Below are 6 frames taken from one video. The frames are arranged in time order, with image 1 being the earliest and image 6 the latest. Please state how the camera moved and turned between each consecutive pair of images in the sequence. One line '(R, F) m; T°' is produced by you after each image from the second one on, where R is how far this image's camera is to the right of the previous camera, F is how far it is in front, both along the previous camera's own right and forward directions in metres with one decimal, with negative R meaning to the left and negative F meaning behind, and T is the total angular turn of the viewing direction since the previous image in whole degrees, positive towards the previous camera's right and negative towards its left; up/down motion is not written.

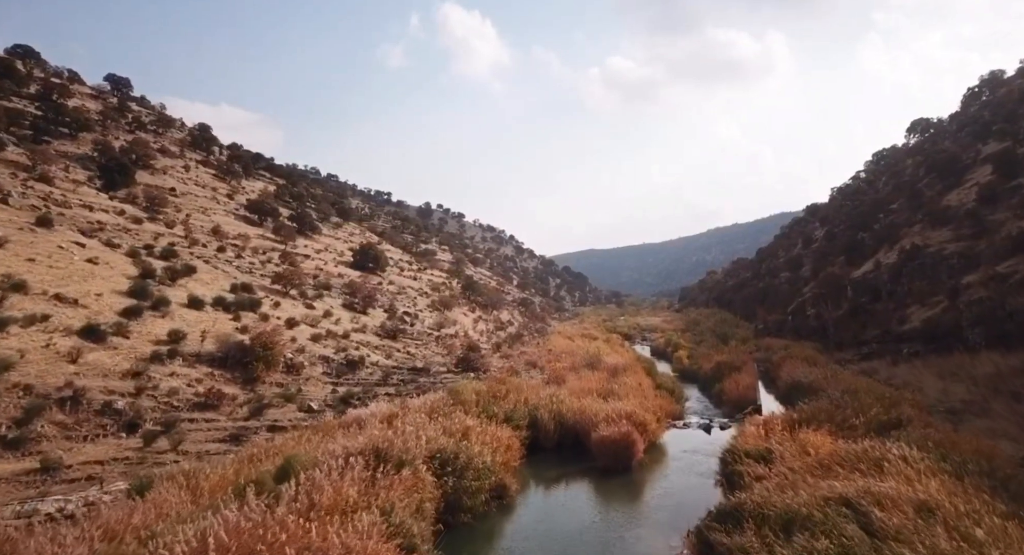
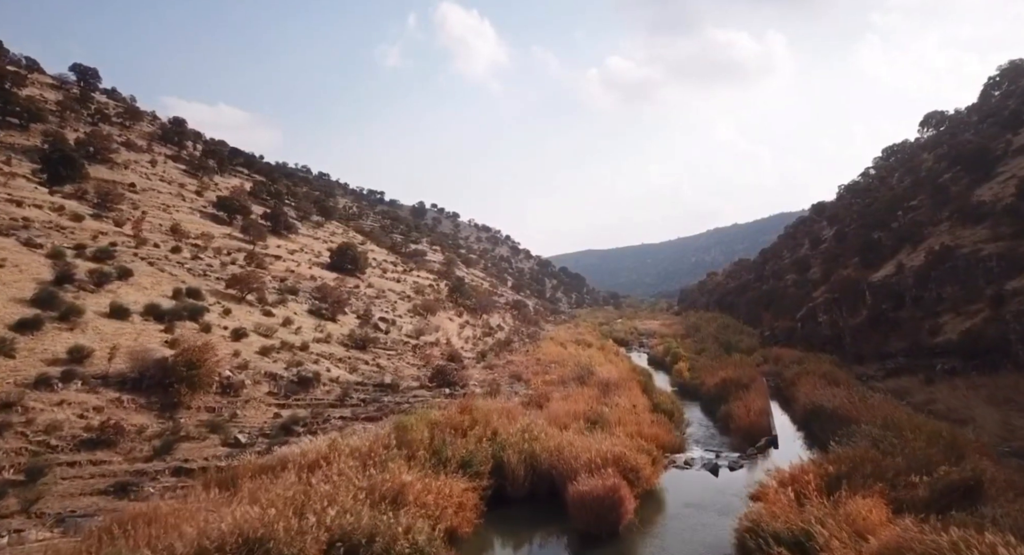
(+0.6, +2.7) m; 0°
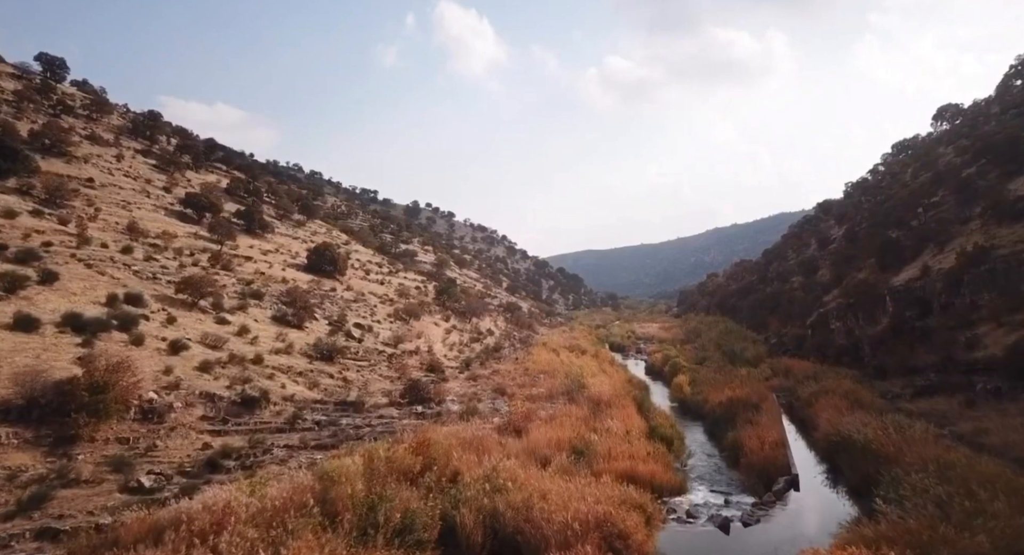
(+0.6, +2.4) m; 0°
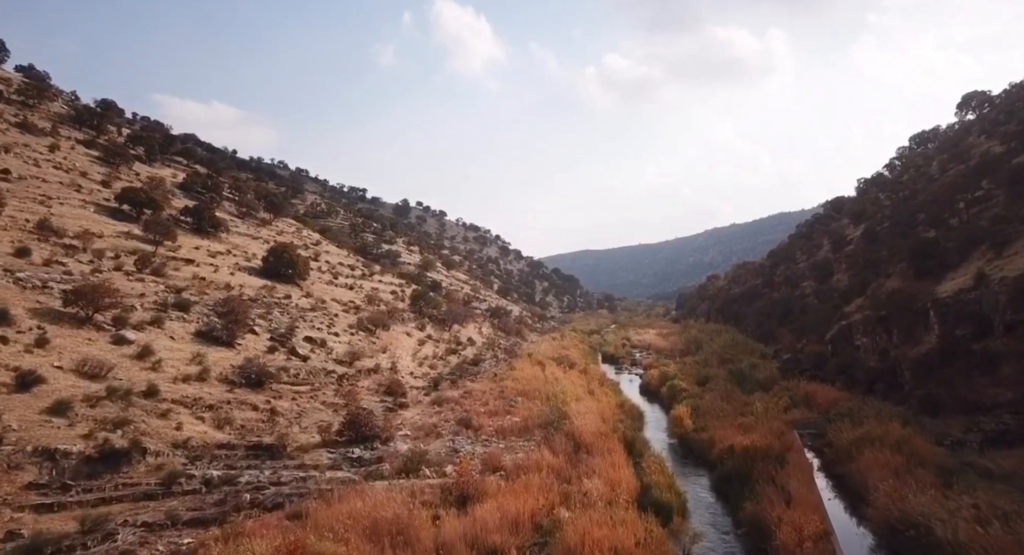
(+0.9, +3.9) m; 0°
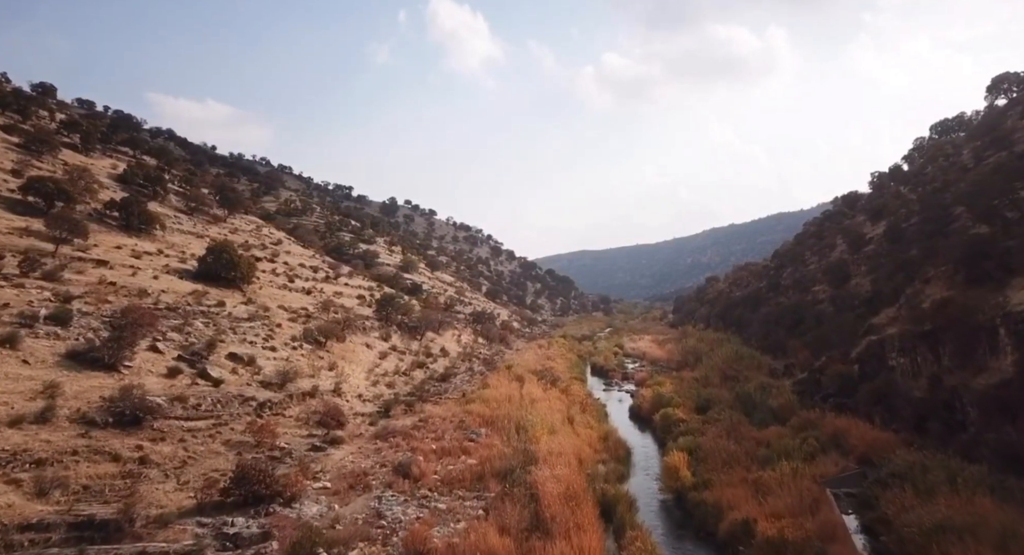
(+1.1, +4.2) m; 0°
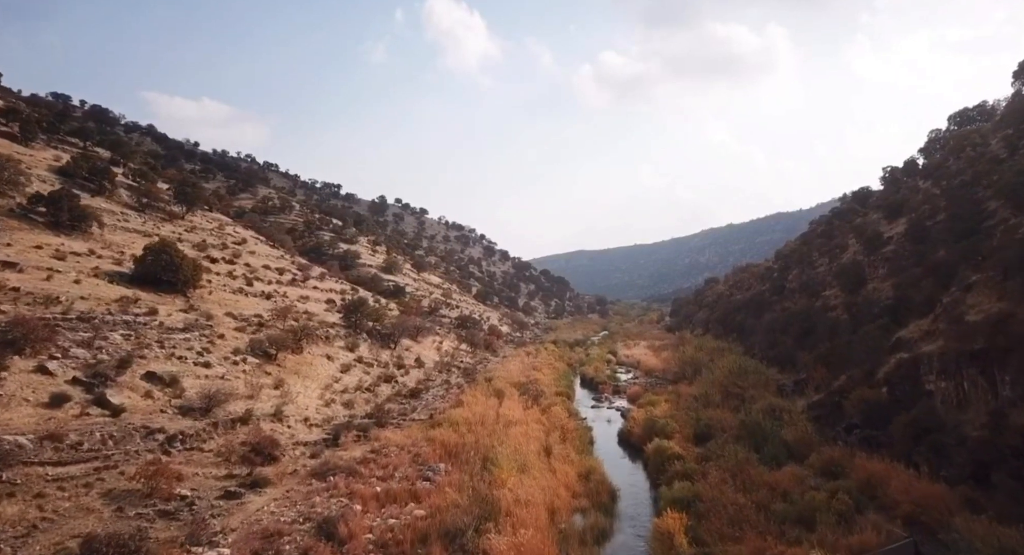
(+0.9, +3.2) m; 0°
